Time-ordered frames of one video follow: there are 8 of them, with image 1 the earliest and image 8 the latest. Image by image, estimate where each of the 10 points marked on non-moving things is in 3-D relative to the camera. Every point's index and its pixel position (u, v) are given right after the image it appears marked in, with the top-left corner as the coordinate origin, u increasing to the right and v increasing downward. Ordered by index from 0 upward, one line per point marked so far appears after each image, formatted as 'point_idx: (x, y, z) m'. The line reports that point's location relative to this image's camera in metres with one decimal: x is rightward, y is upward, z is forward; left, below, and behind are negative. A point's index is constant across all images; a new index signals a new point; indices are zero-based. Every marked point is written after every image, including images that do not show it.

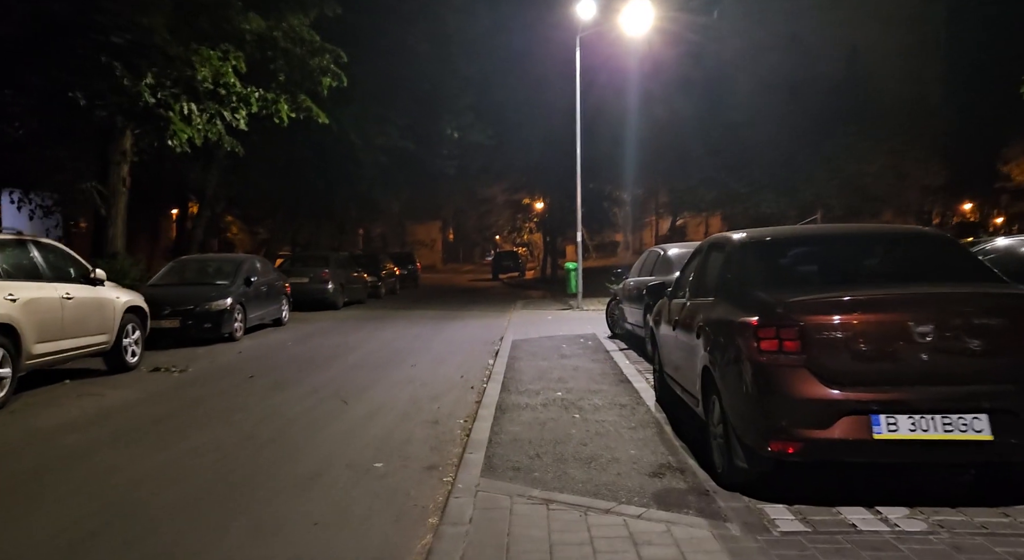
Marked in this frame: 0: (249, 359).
0: (-4.8, -1.5, +11.2) m
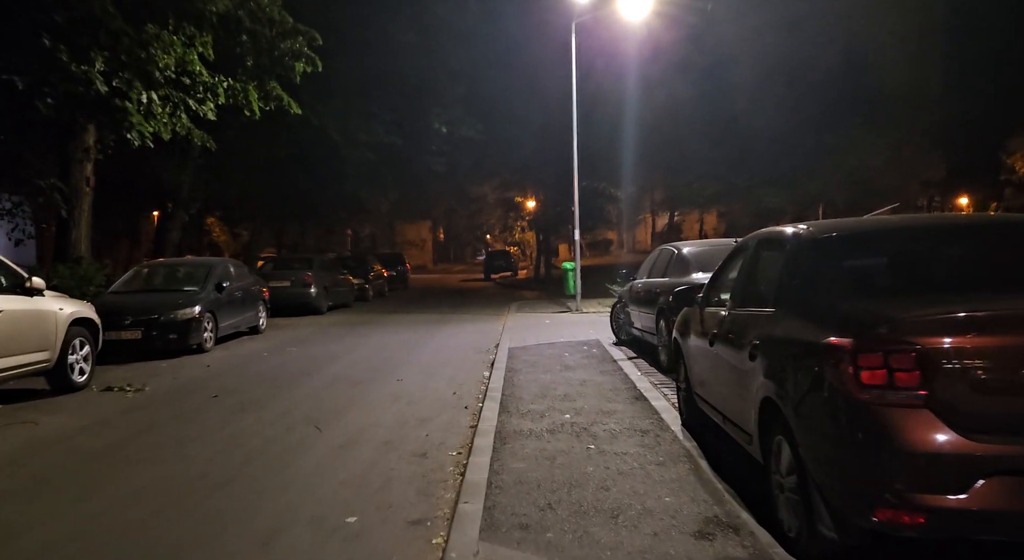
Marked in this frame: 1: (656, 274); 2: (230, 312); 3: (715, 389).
0: (-4.9, -1.5, +10.0) m
1: (+2.4, +0.1, +9.9) m
2: (-6.0, -0.7, +13.0) m
3: (+1.7, -0.9, +5.1) m
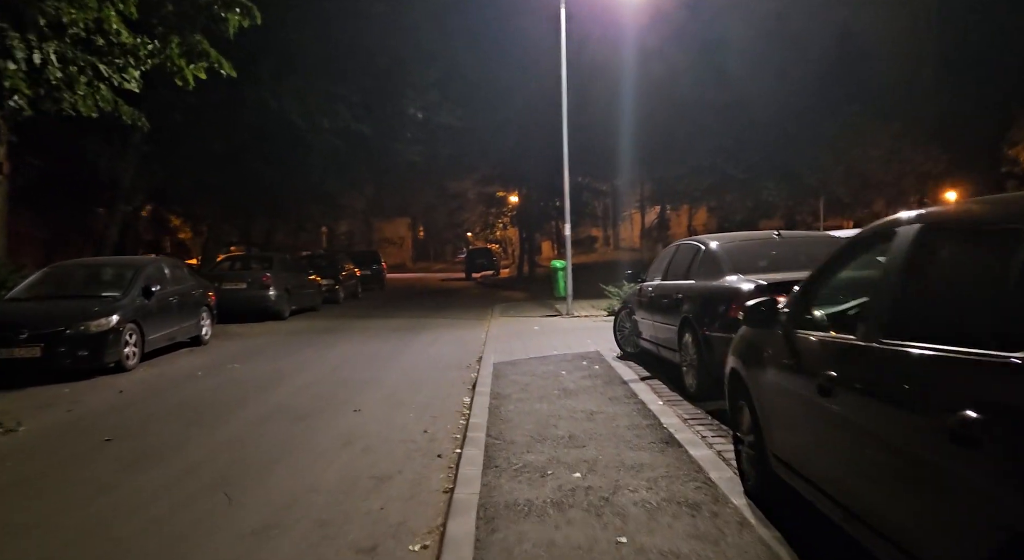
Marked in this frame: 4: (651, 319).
0: (-5.0, -1.6, +8.0) m
1: (+2.2, +0.1, +8.1) m
2: (-6.3, -0.7, +11.0) m
3: (+1.7, -1.0, +3.3) m
4: (+2.0, -0.6, +8.6) m
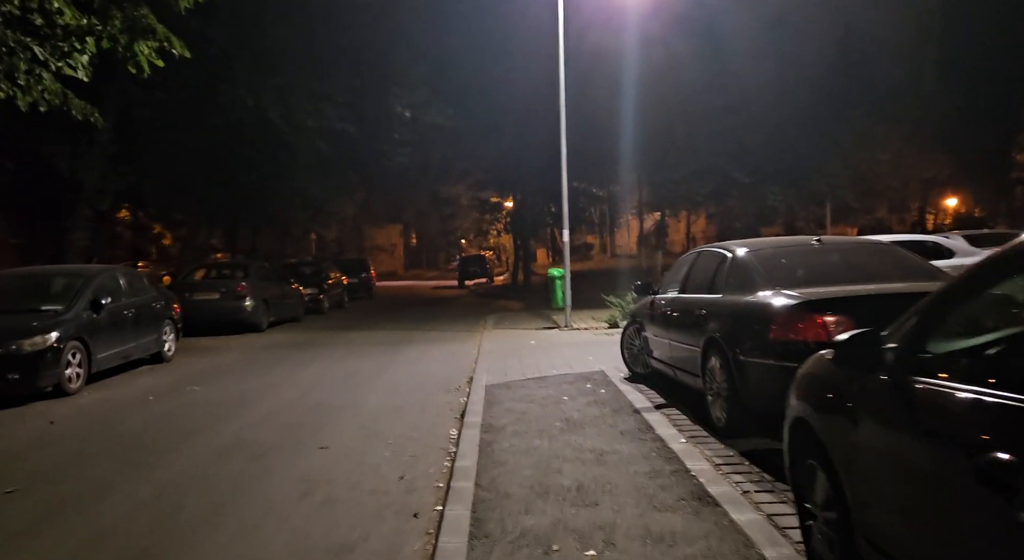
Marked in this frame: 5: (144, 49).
0: (-5.1, -1.8, +6.8) m
1: (+2.1, -0.1, +7.0) m
2: (-6.4, -0.9, +9.8) m
3: (+1.6, -1.1, +2.2) m
4: (+1.9, -0.7, +7.5) m
5: (-5.7, +3.4, +9.6) m
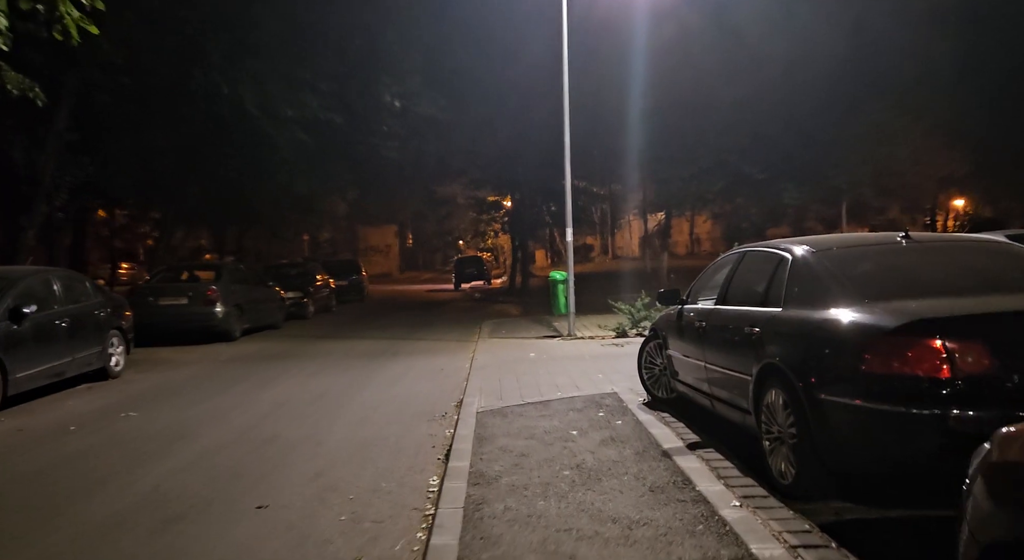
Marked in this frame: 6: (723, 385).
0: (-5.1, -1.8, +5.4) m
1: (+2.1, -0.1, +5.6) m
2: (-6.4, -1.0, +8.4) m
3: (+1.6, -1.1, +0.7) m
4: (+1.9, -0.8, +6.1) m
5: (-5.7, +3.4, +8.2) m
6: (+1.9, -1.0, +5.6) m
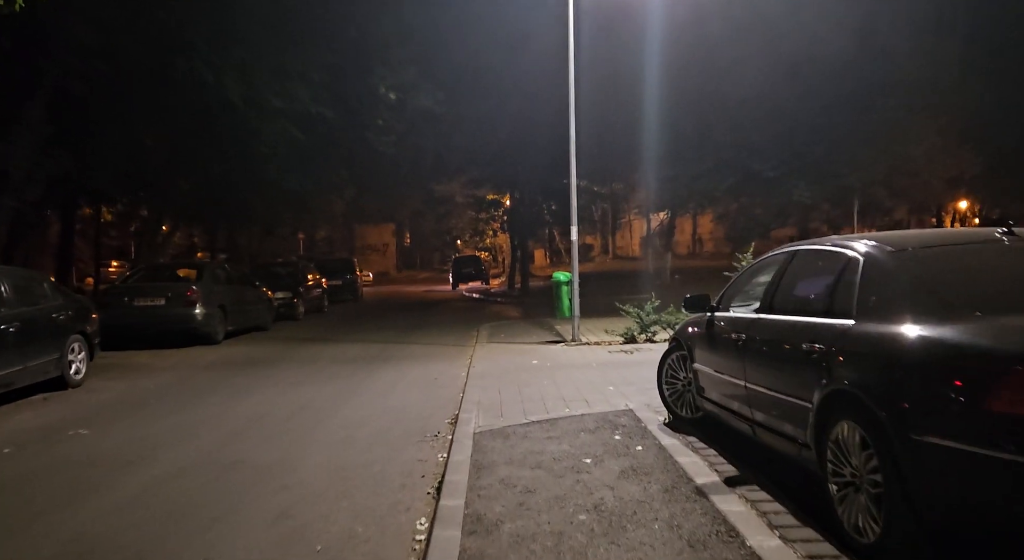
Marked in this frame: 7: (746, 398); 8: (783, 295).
0: (-5.1, -1.8, +4.5) m
1: (+2.1, -0.2, +4.7) m
2: (-6.4, -1.0, +7.4) m
3: (+1.7, -1.1, -0.2) m
4: (+1.9, -0.8, +5.2) m
5: (-5.6, +3.4, +7.3) m
6: (+1.9, -1.0, +4.7) m
7: (+1.9, -1.0, +5.1) m
8: (+2.1, -0.1, +4.8) m
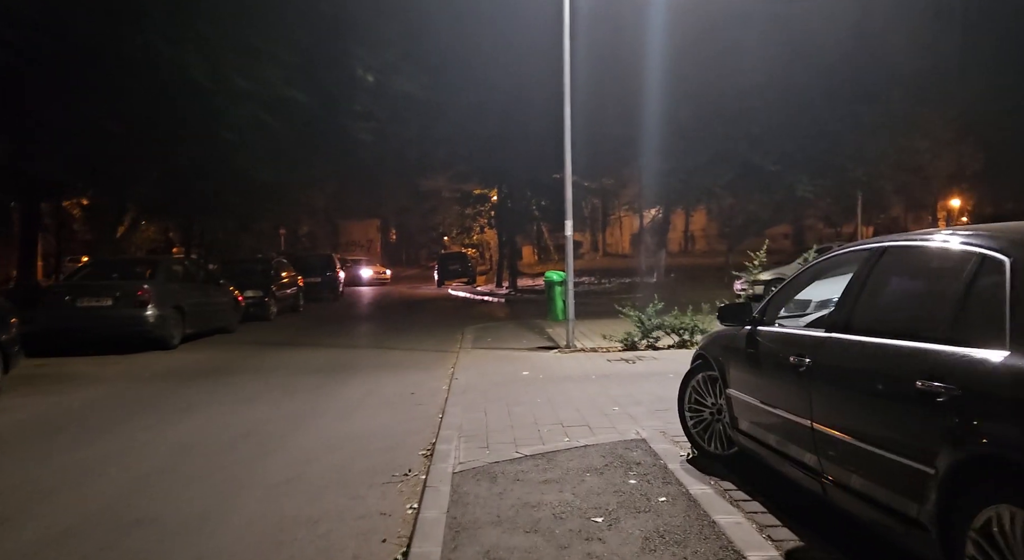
0: (-5.2, -1.8, +3.1) m
1: (+2.1, -0.2, +3.5) m
2: (-6.5, -1.0, +6.1) m
3: (+1.7, -1.2, -1.4) m
4: (+1.8, -0.8, +4.0) m
5: (-5.7, +3.4, +5.9) m
6: (+1.9, -1.0, +3.5) m
7: (+1.8, -1.0, +3.9) m
8: (+2.0, -0.2, +3.6) m
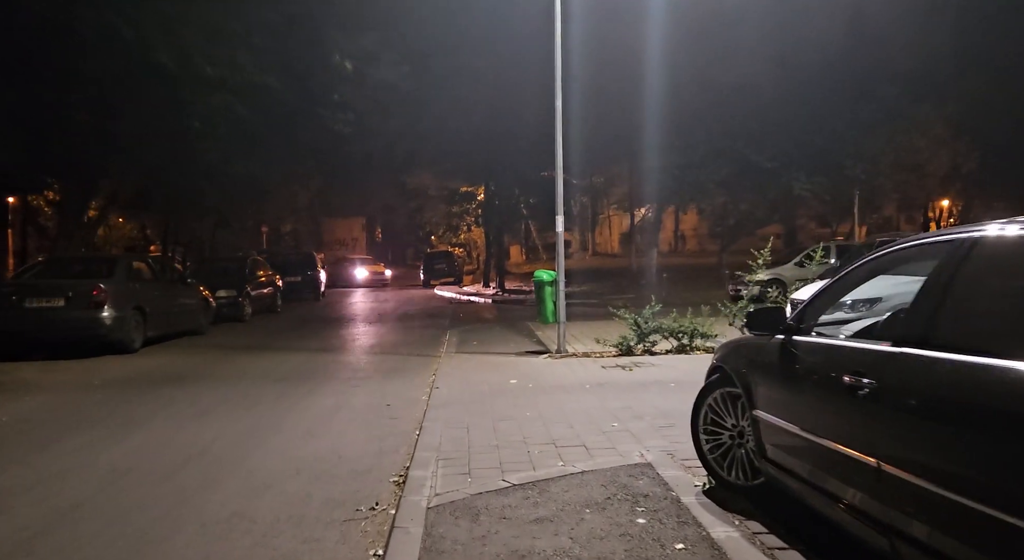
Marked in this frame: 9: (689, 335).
0: (-5.2, -1.8, +2.2) m
1: (+2.0, -0.2, +2.7) m
2: (-6.6, -1.0, +5.1) m
3: (+1.7, -1.2, -2.1) m
4: (+1.8, -0.8, +3.2) m
5: (-5.9, +3.4, +5.0) m
6: (+1.8, -1.0, +2.7) m
7: (+1.8, -1.0, +3.1) m
8: (+2.0, -0.2, +2.9) m
9: (+3.0, -0.9, +10.5) m
